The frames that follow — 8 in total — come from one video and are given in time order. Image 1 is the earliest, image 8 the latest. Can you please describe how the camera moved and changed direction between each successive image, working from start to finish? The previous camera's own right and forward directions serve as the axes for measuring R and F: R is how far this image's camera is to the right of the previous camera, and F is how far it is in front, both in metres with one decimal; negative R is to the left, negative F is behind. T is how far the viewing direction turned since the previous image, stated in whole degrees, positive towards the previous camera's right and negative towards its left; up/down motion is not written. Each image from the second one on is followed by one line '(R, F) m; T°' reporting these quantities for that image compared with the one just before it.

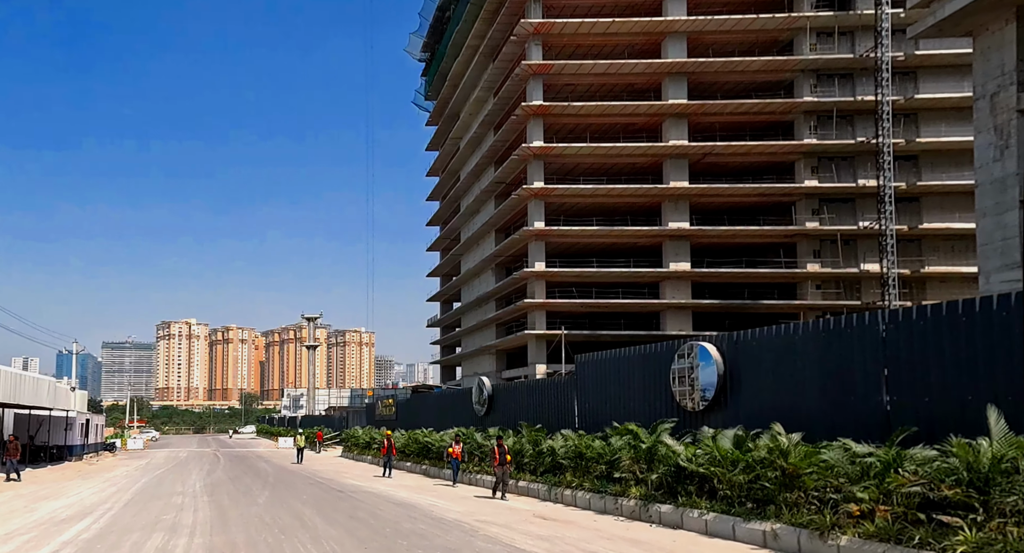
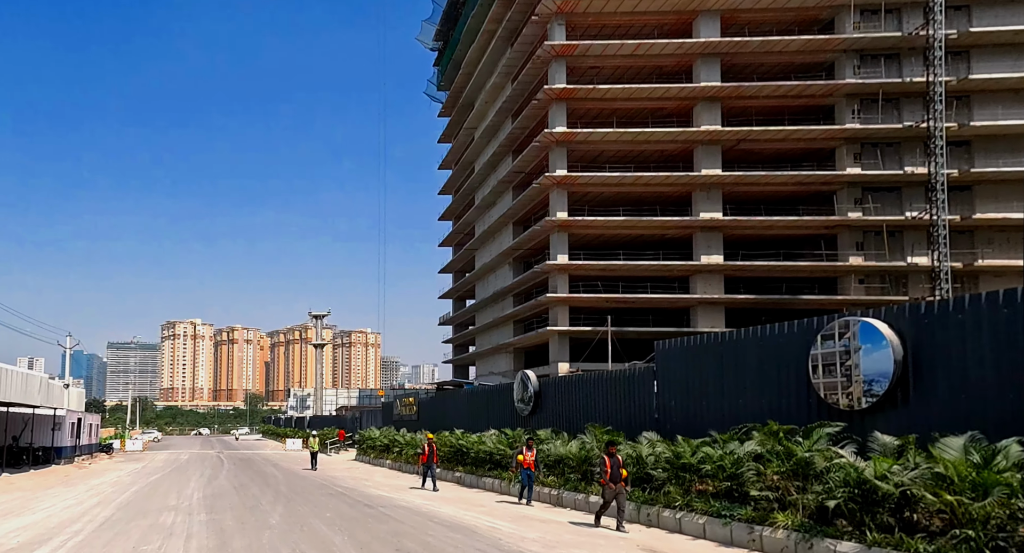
(-1.2, +4.0) m; 0°
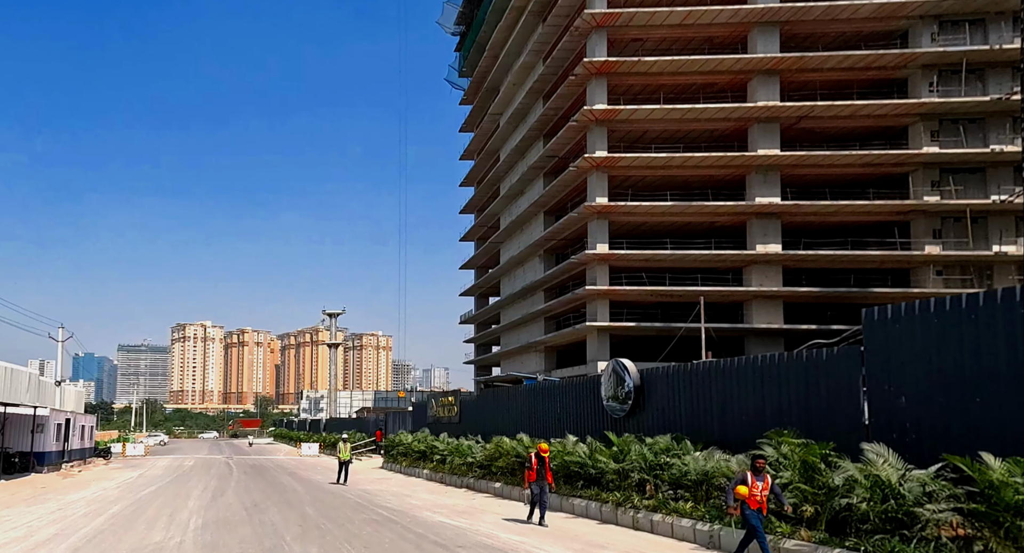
(-1.7, +5.8) m; -1°
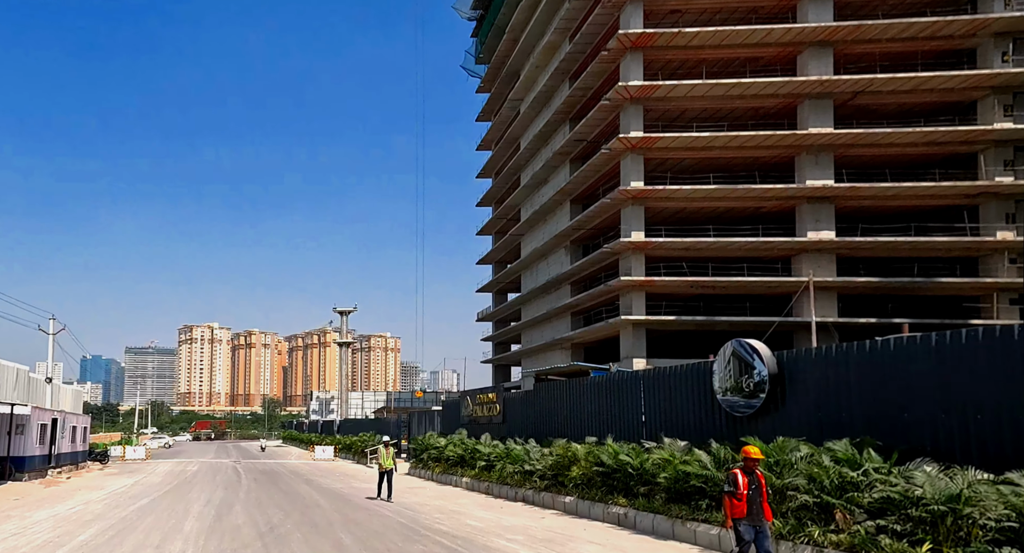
(-1.4, +4.6) m; 0°
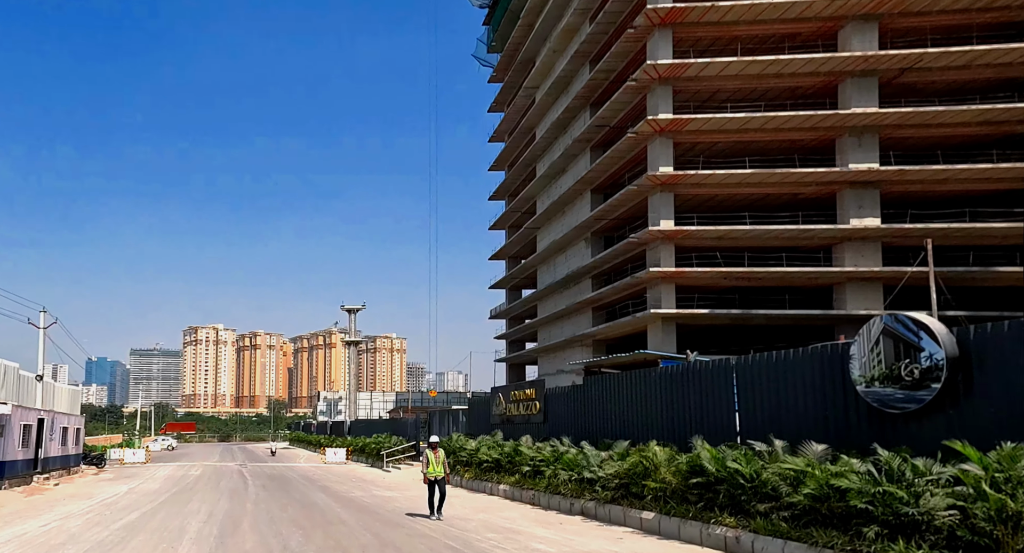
(-1.0, +3.4) m; 0°
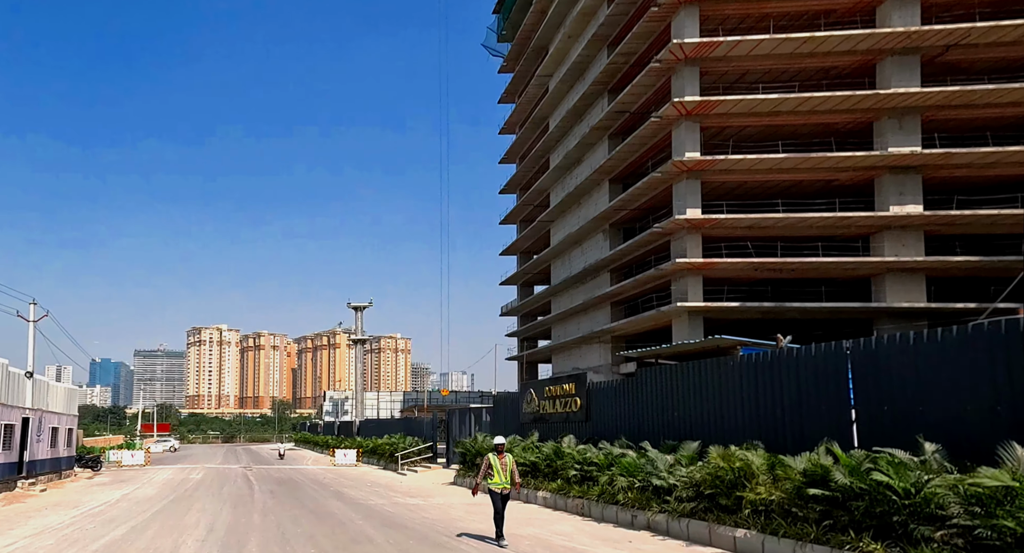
(-0.9, +2.9) m; 0°
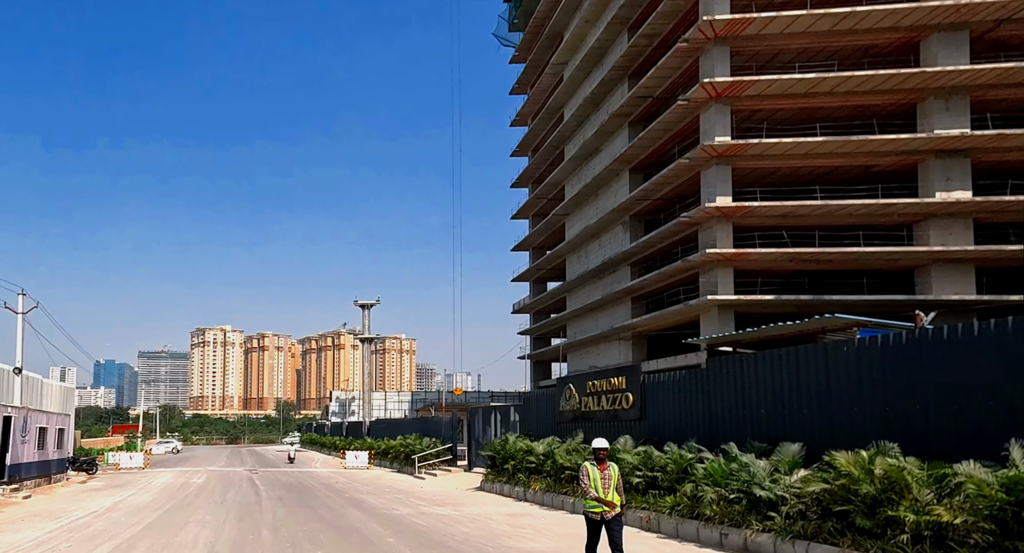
(-0.9, +2.9) m; 0°
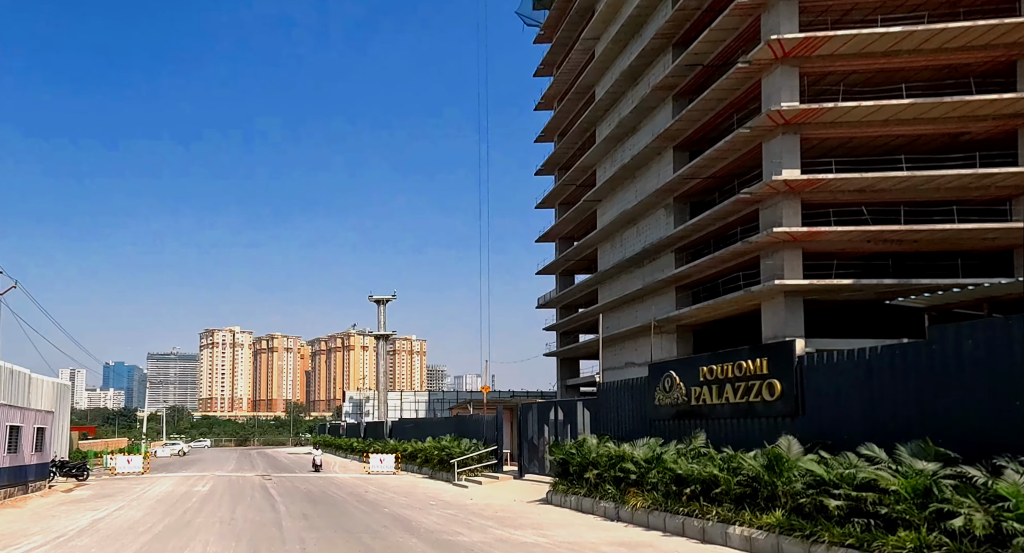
(-1.6, +5.3) m; -1°
